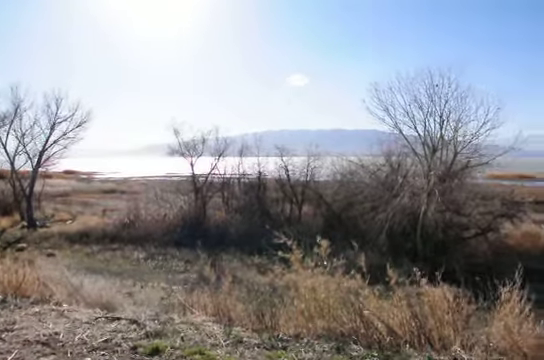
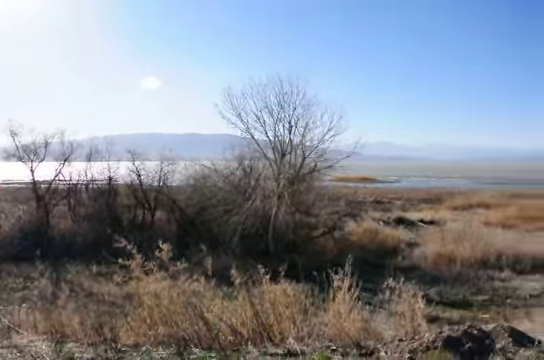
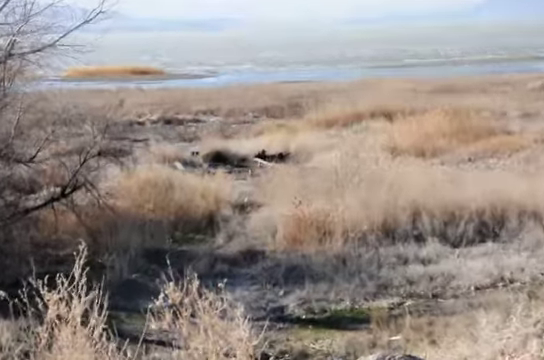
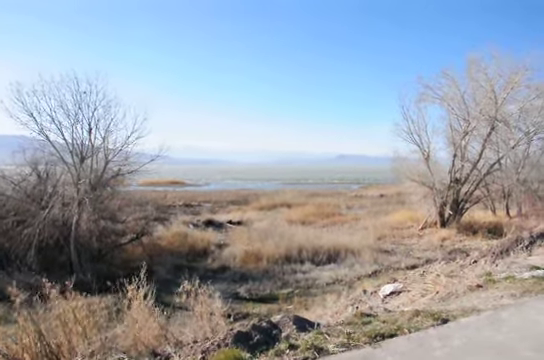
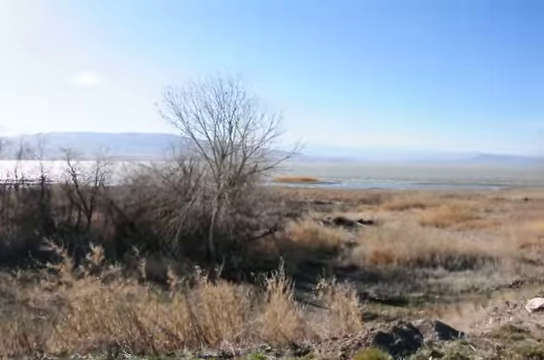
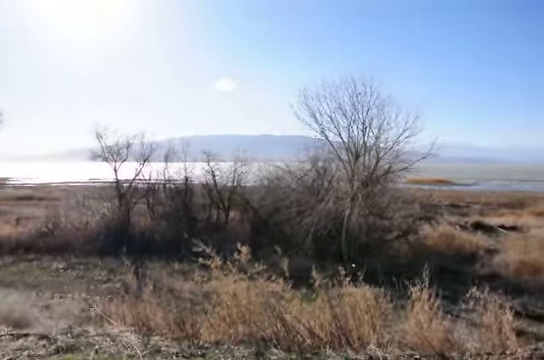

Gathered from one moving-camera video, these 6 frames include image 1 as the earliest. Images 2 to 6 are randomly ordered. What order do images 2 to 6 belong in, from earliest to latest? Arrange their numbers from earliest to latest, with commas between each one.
6, 2, 5, 4, 3
